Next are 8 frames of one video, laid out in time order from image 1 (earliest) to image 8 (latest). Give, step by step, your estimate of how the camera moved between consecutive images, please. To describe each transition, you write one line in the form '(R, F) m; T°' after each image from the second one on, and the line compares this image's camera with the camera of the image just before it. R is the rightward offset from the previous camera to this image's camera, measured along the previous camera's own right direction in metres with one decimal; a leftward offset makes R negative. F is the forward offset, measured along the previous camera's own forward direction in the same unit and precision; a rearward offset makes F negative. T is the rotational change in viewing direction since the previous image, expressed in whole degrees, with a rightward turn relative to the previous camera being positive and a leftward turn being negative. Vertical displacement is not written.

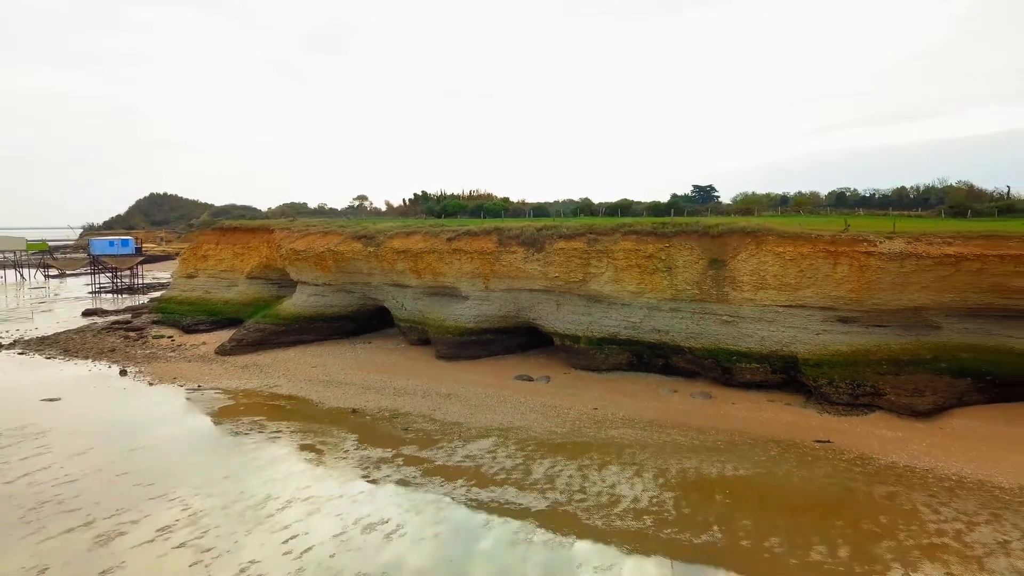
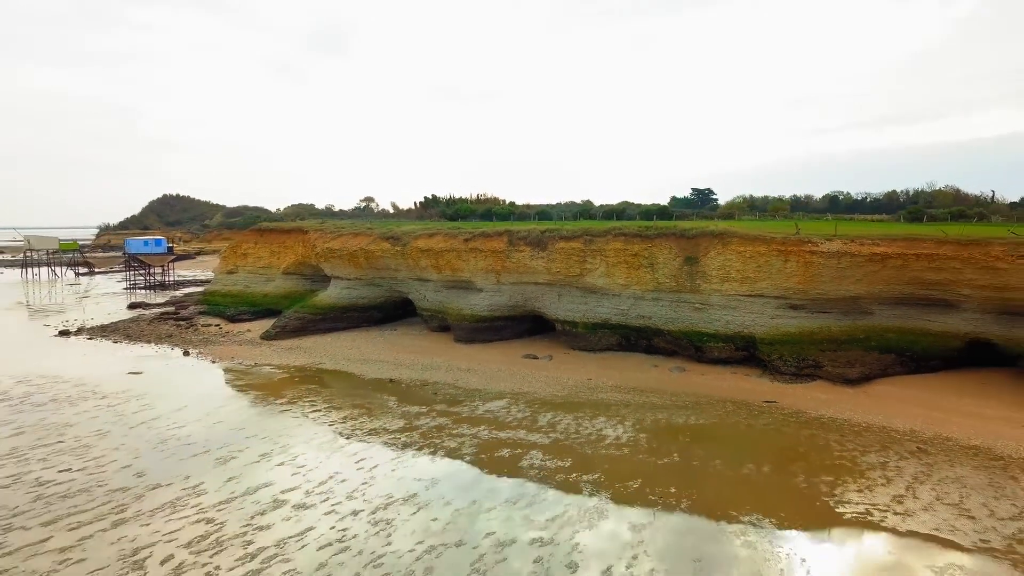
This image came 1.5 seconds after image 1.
(-0.1, -2.5) m; 0°
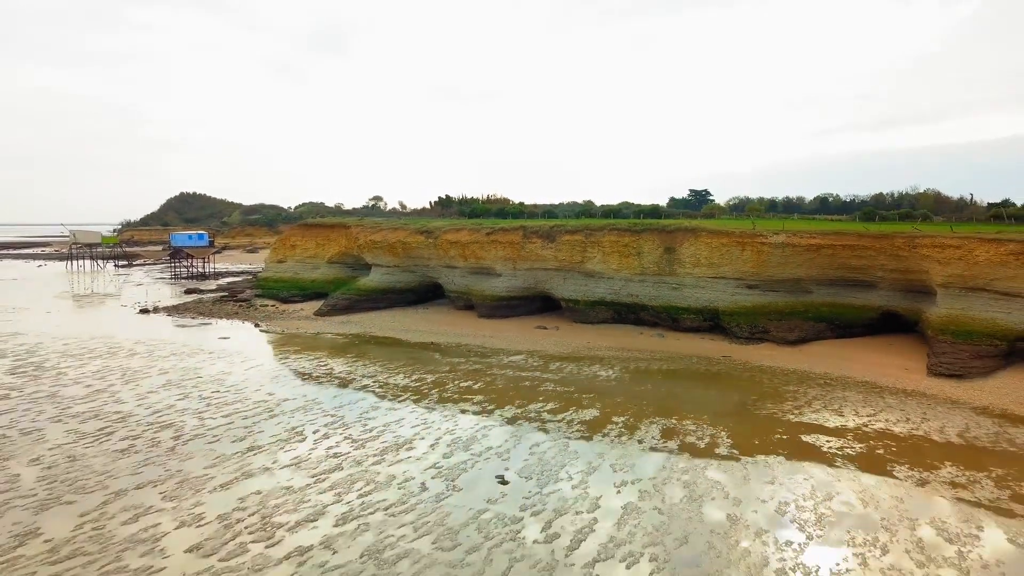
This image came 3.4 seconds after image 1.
(-0.3, -3.7) m; 0°
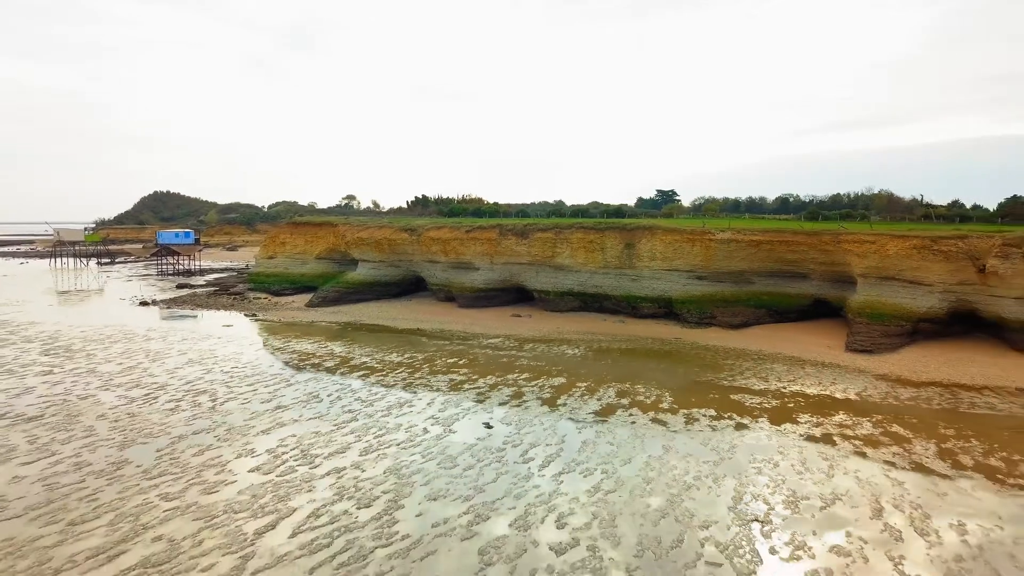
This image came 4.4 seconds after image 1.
(-0.2, -2.1) m; +2°
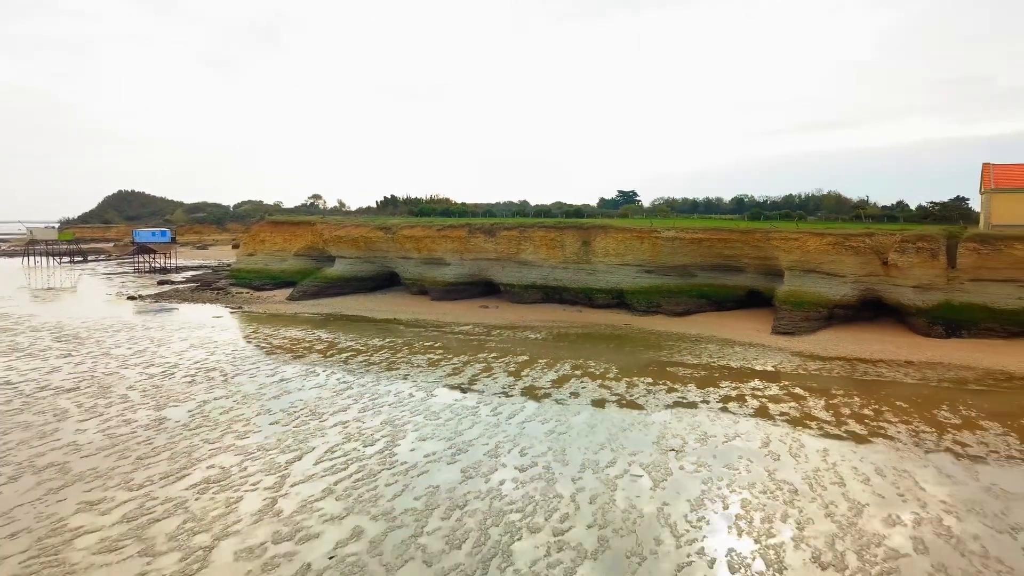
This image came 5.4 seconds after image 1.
(-0.1, -2.1) m; +3°
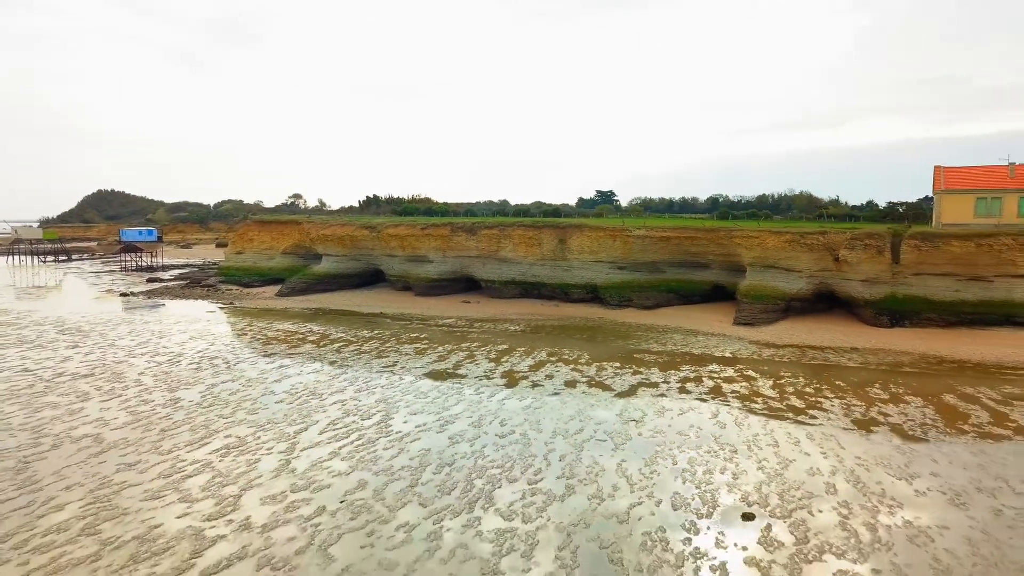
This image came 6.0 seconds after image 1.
(0.0, -1.3) m; +1°
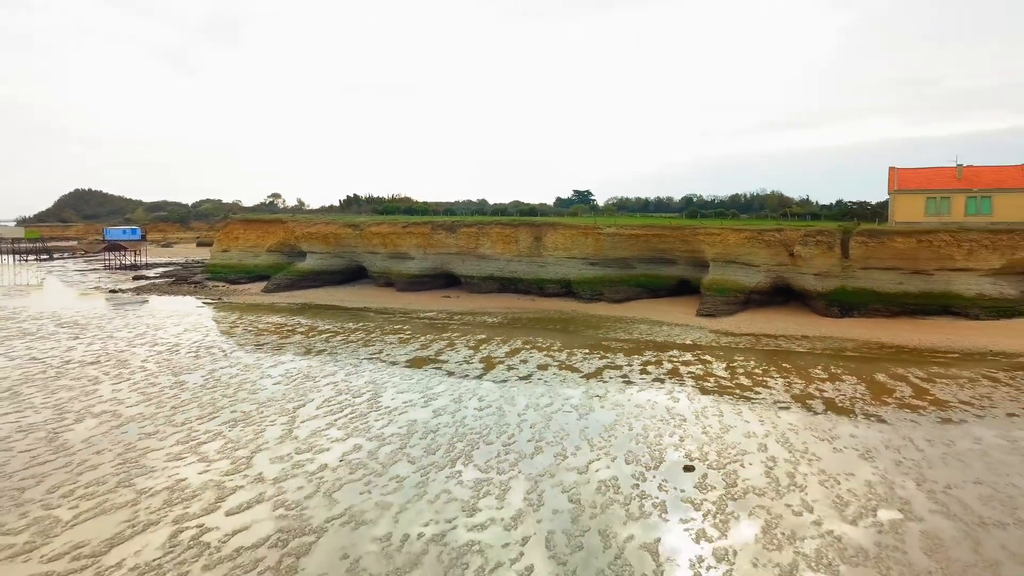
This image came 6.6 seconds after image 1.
(0.0, -1.2) m; +2°
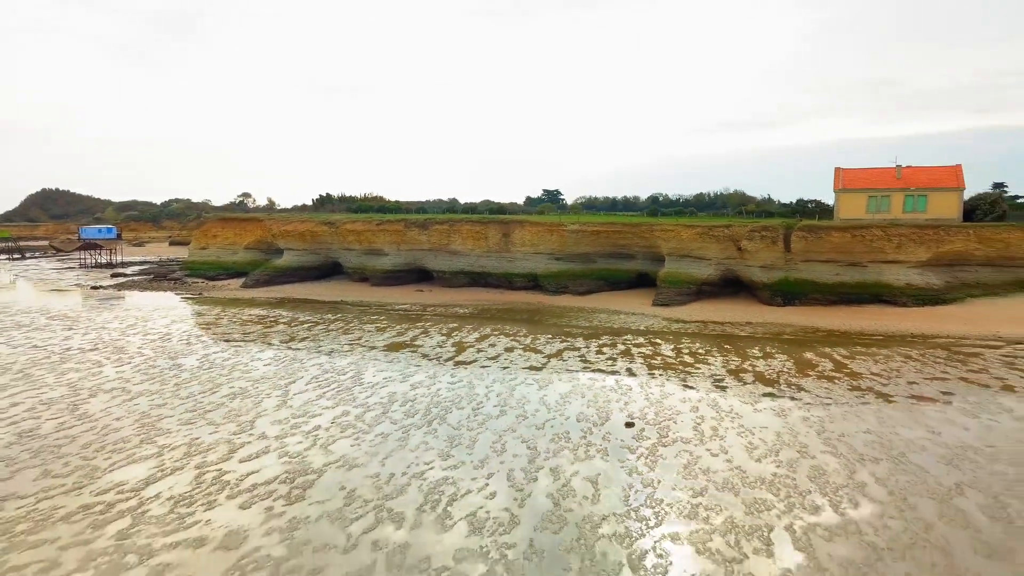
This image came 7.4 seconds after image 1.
(0.0, -1.5) m; +2°
